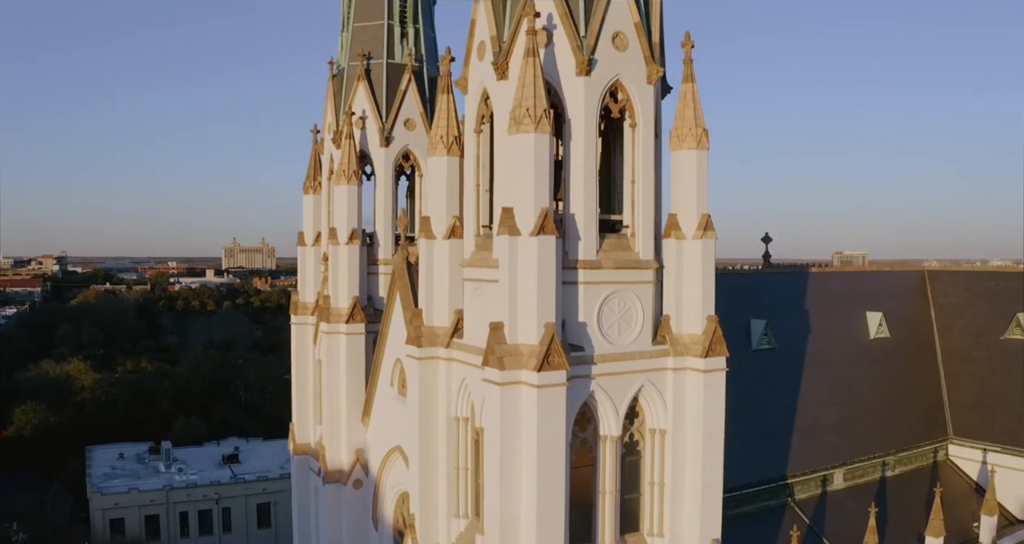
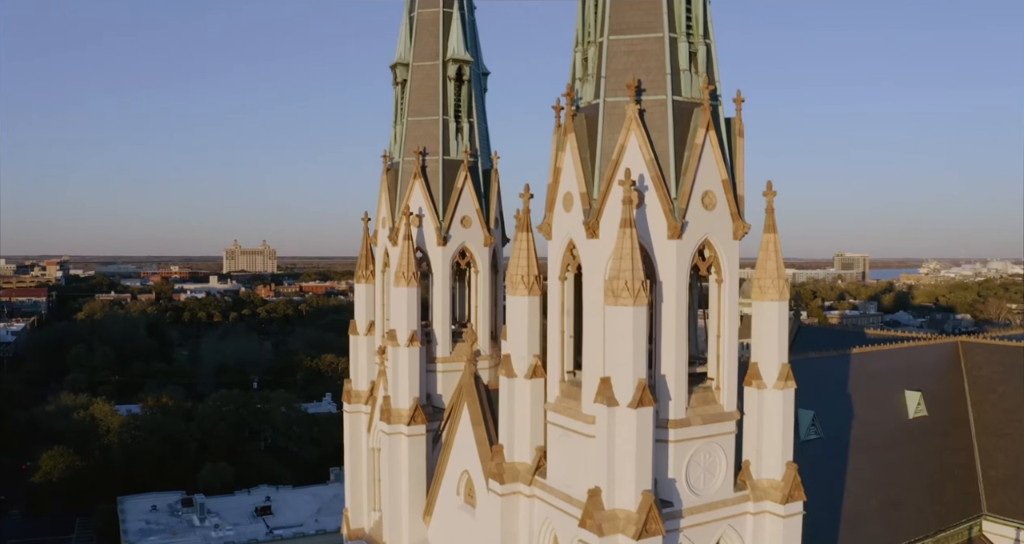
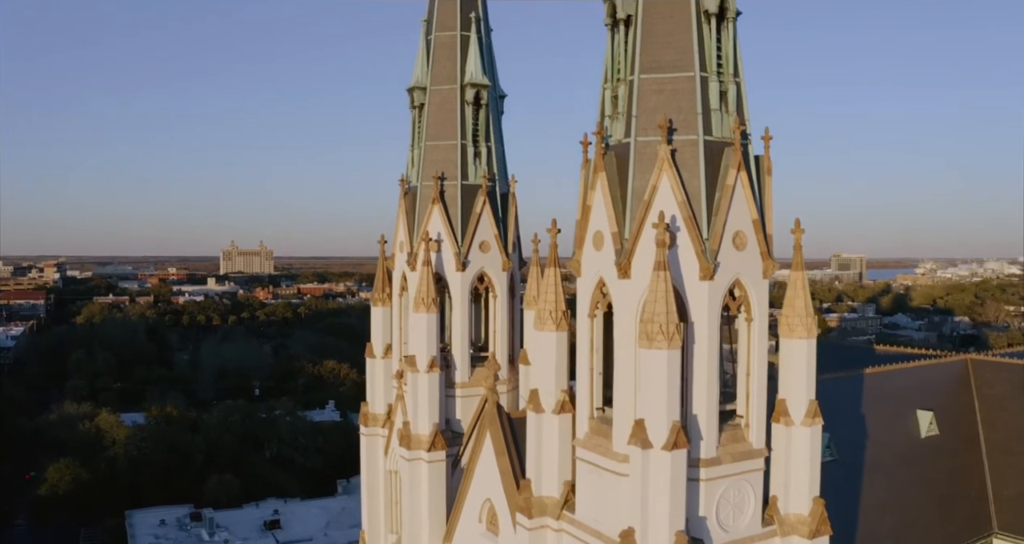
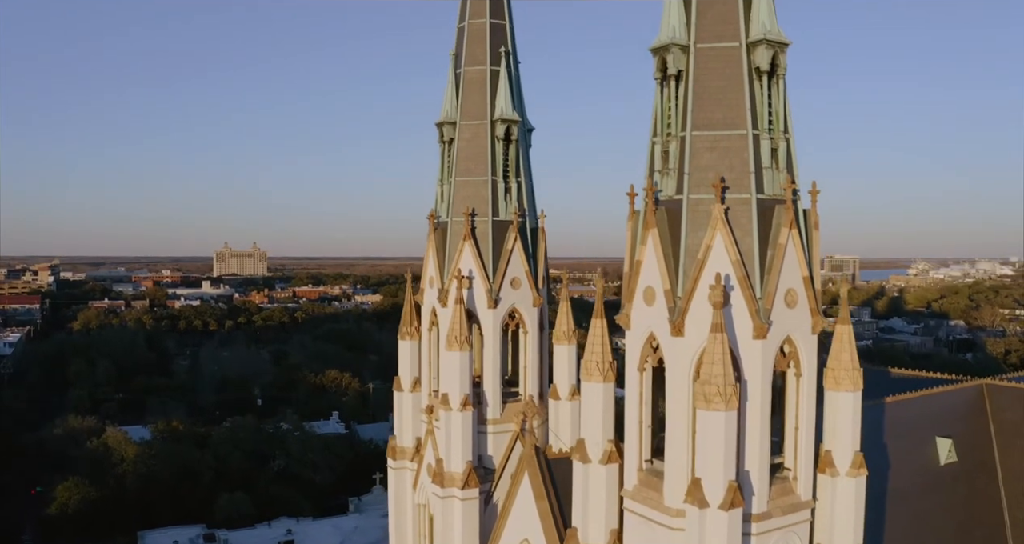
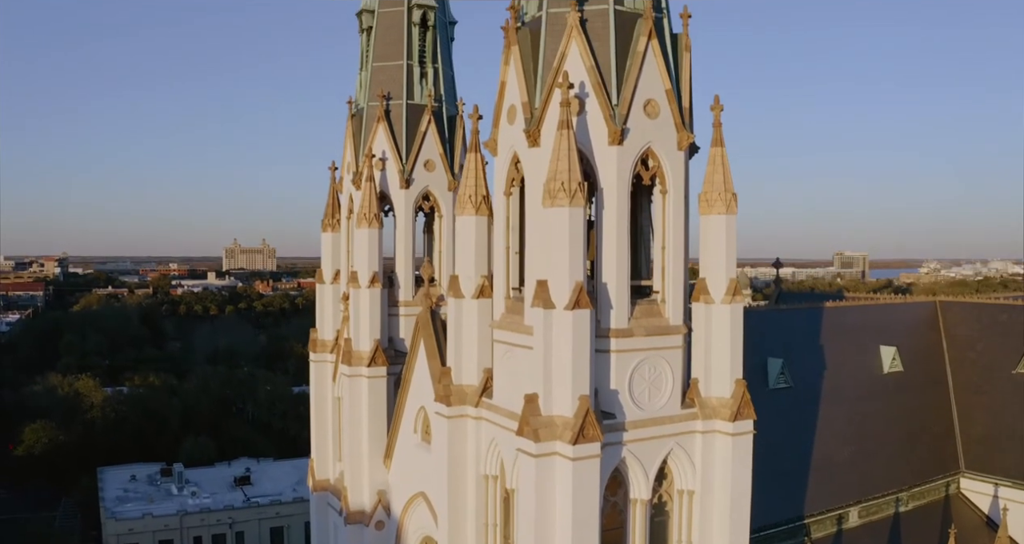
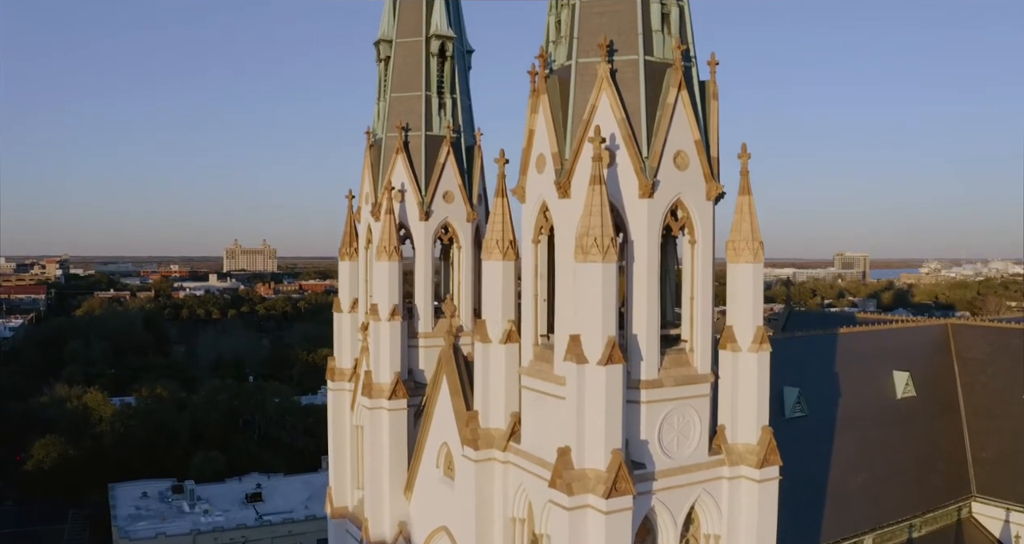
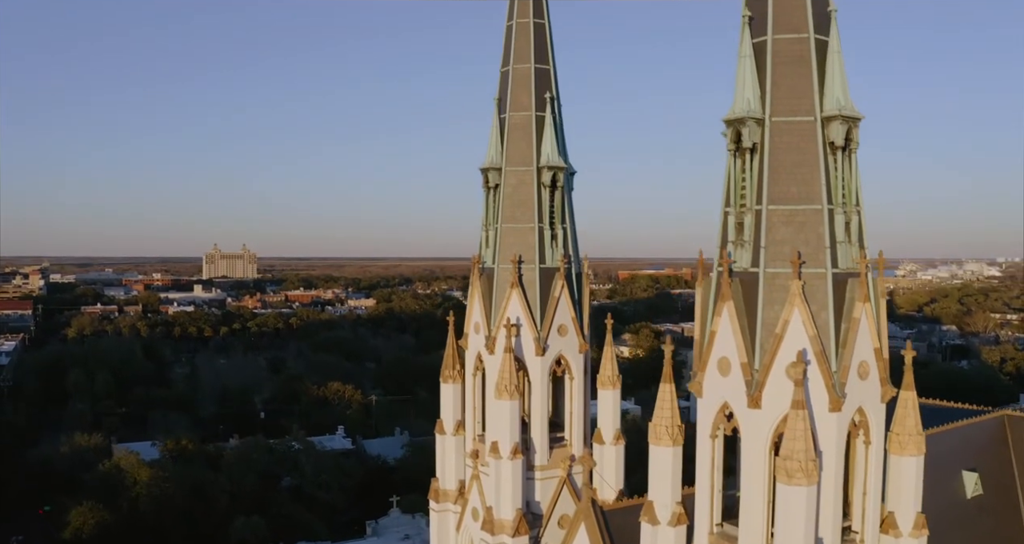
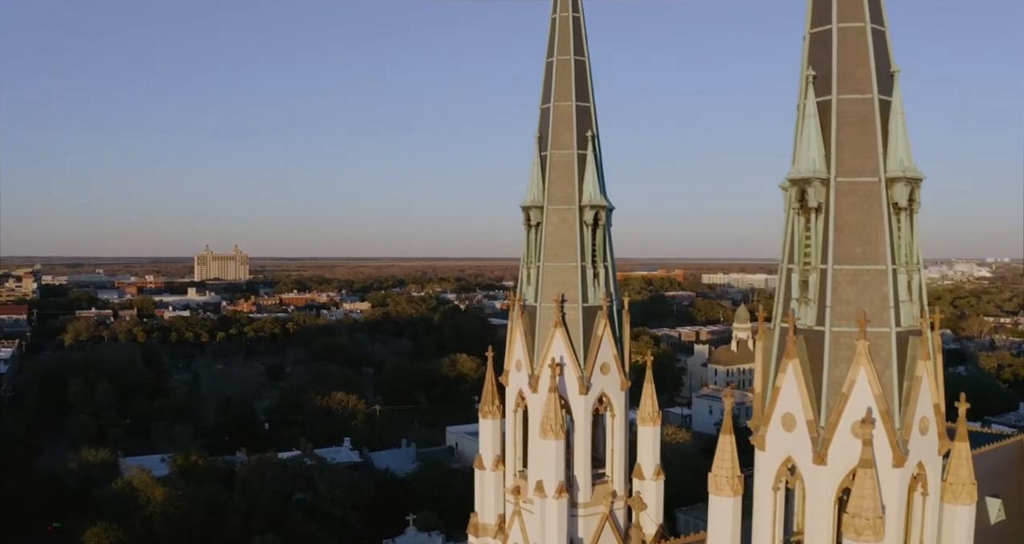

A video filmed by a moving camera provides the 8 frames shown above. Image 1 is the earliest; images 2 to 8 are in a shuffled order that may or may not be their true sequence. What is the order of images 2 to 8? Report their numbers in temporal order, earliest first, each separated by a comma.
5, 6, 2, 3, 4, 7, 8
